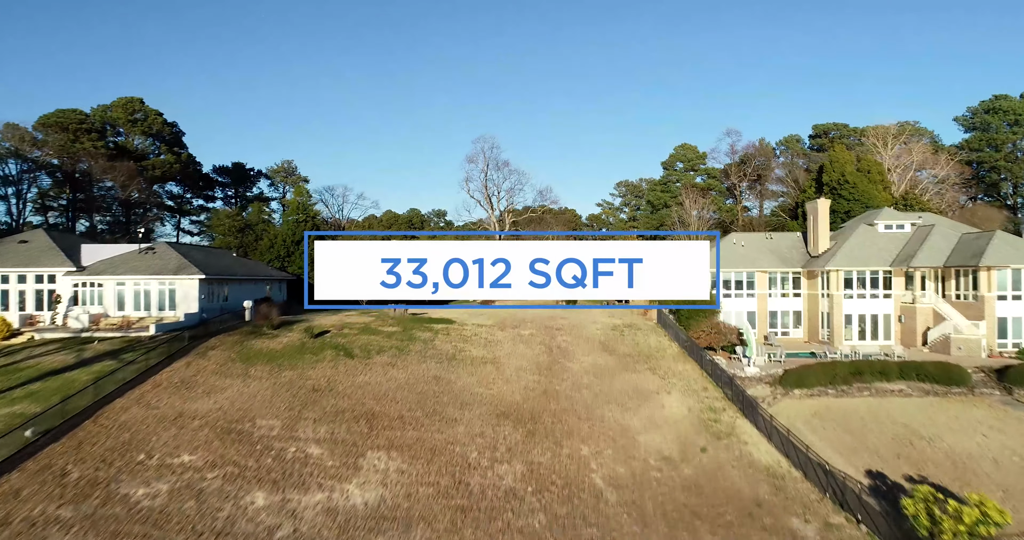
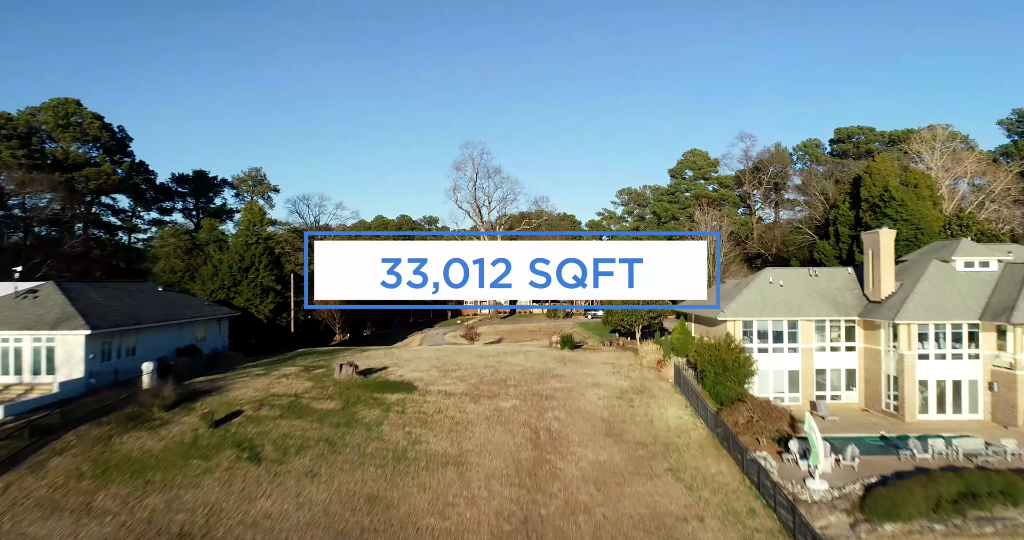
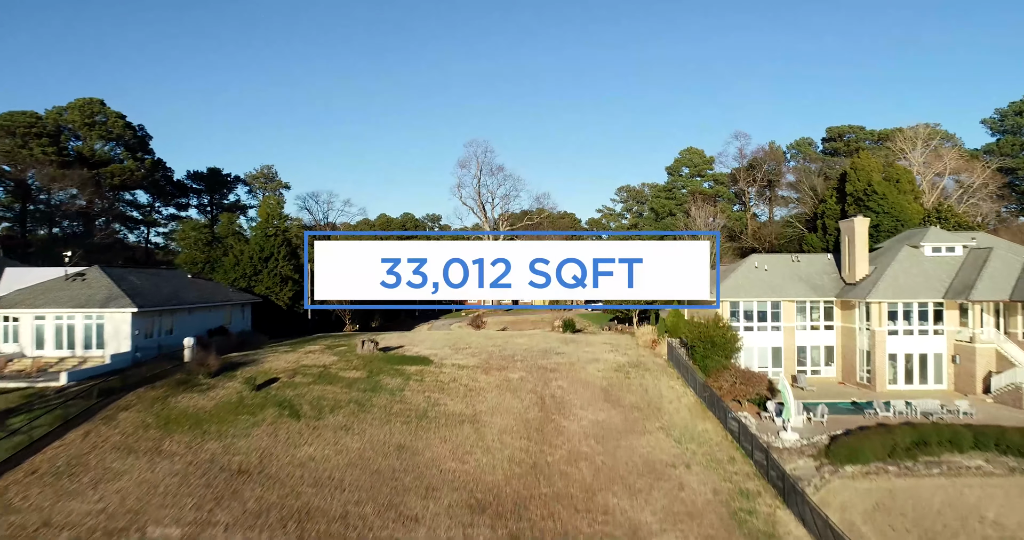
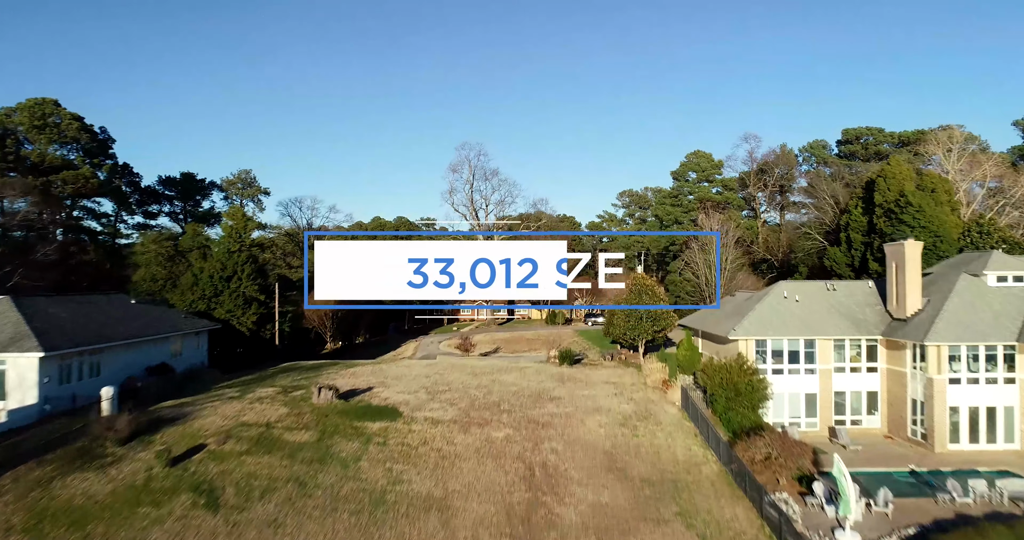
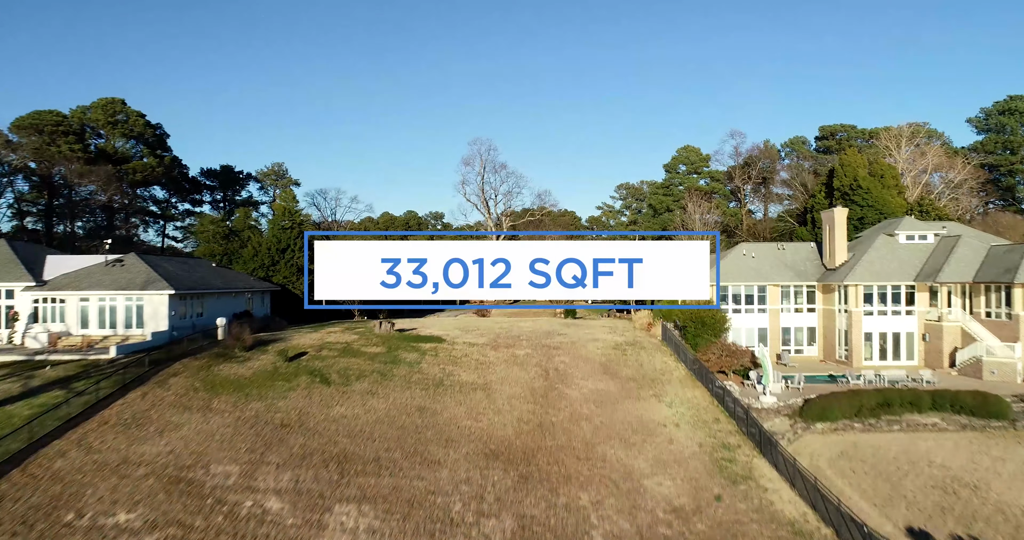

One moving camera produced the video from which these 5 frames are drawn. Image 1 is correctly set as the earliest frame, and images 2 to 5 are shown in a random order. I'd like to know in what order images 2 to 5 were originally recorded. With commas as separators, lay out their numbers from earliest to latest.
5, 3, 2, 4
